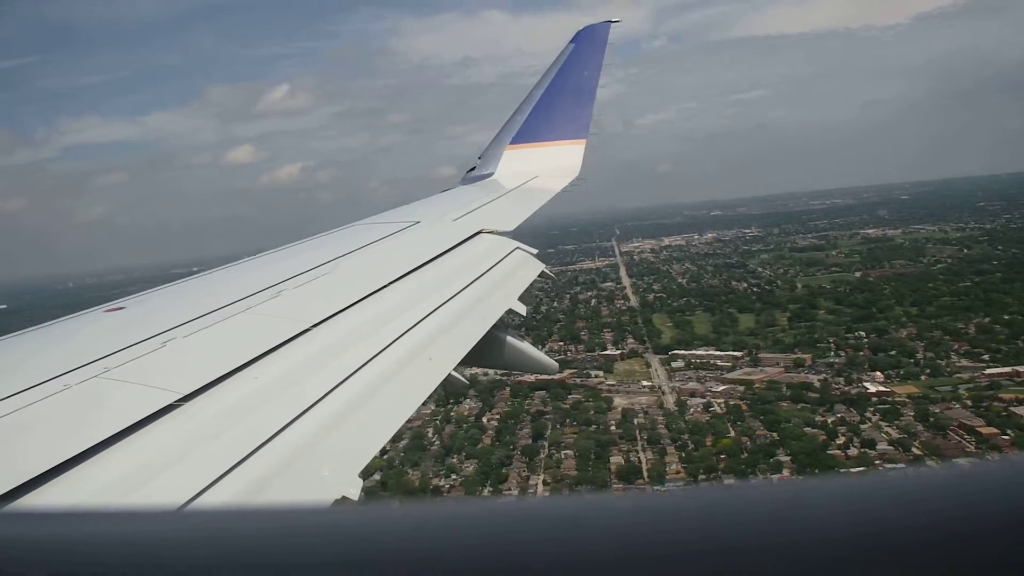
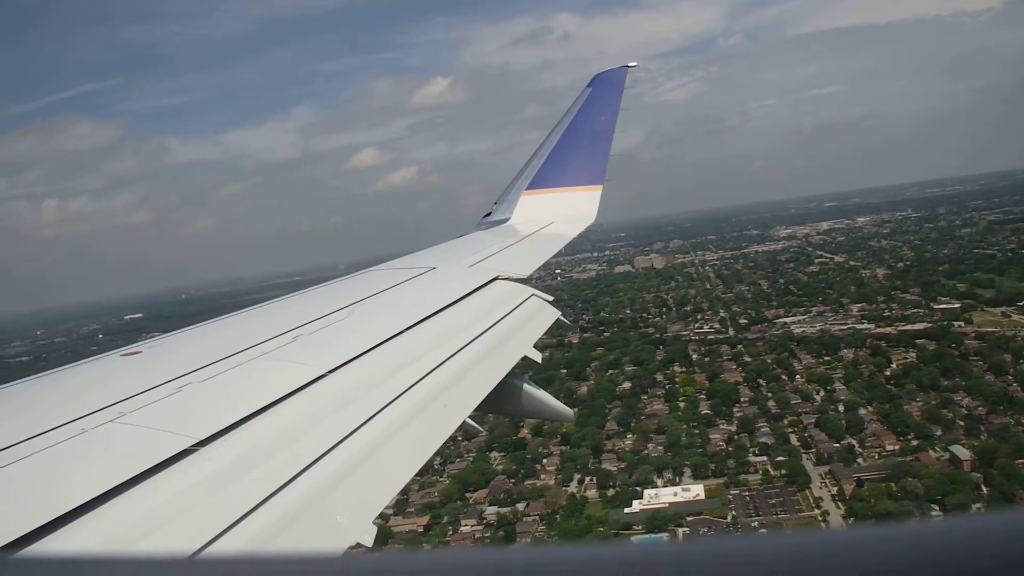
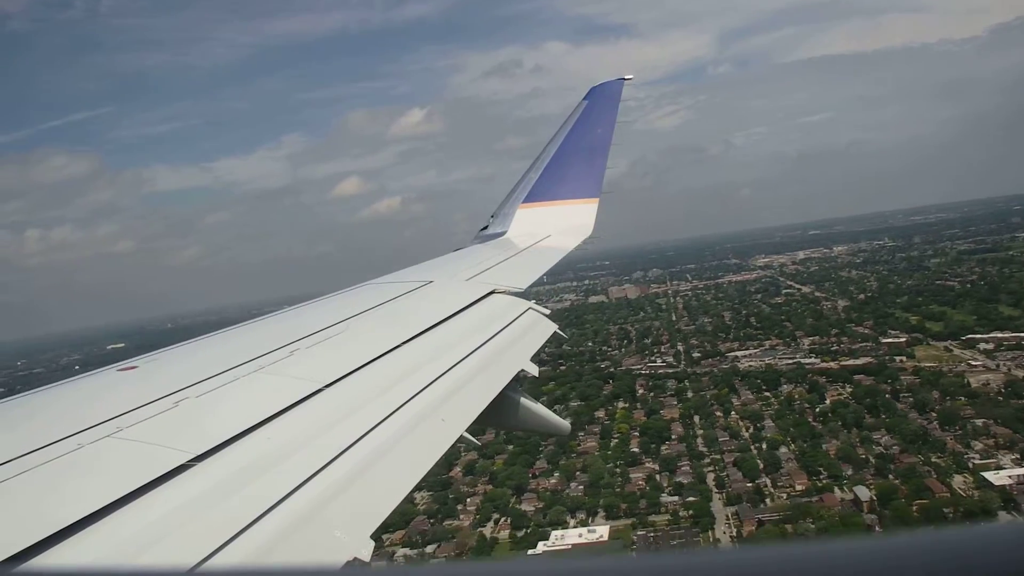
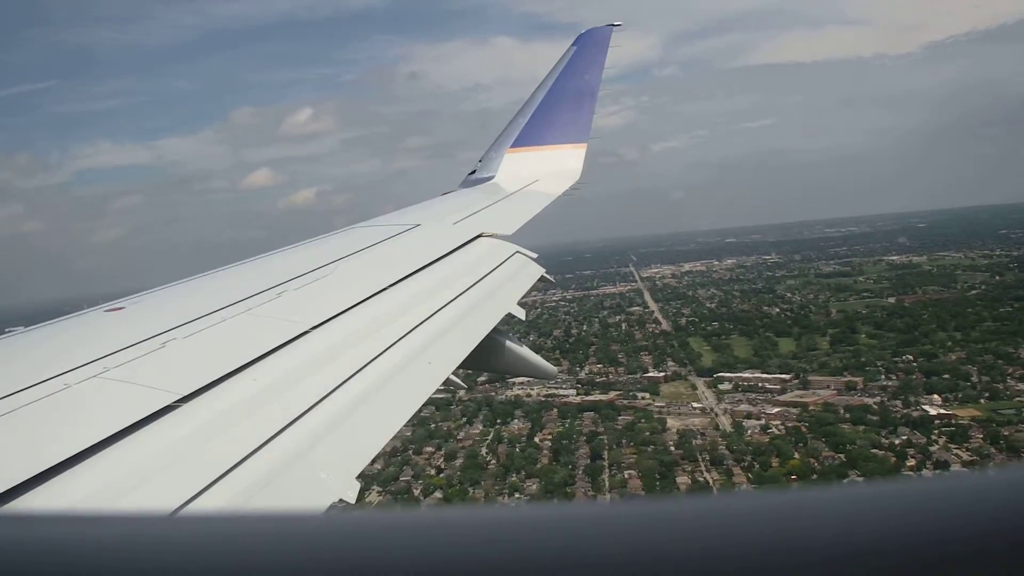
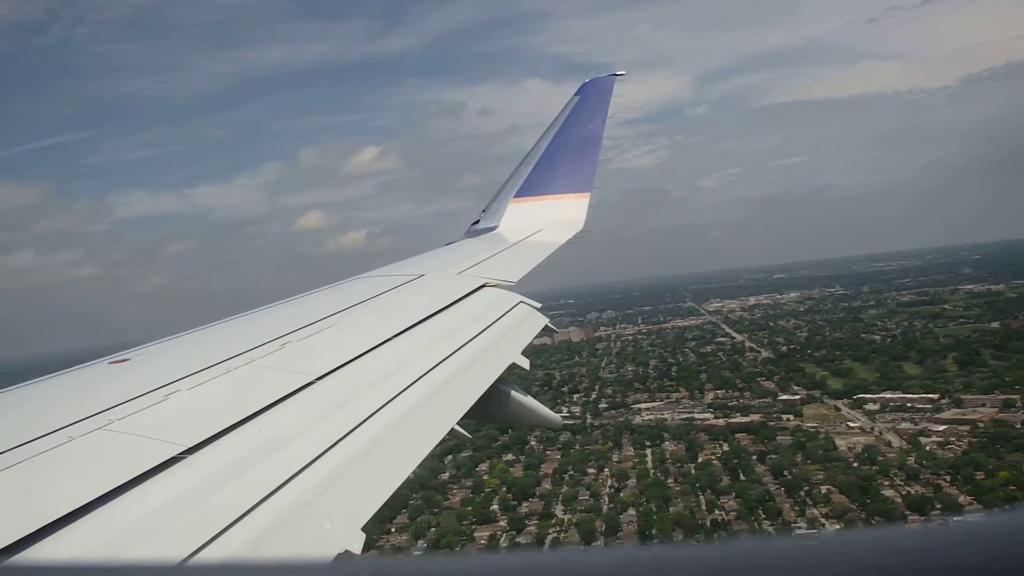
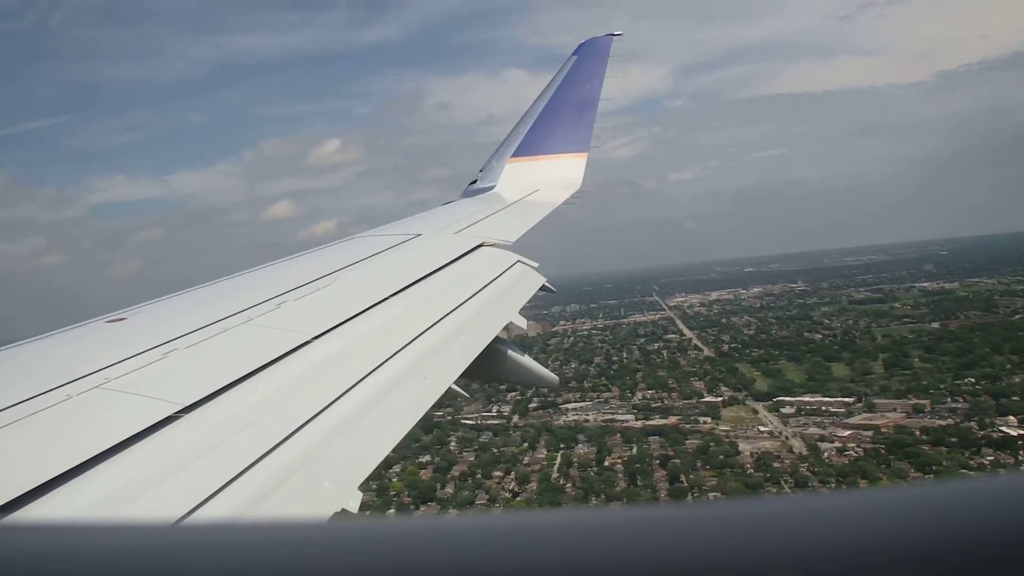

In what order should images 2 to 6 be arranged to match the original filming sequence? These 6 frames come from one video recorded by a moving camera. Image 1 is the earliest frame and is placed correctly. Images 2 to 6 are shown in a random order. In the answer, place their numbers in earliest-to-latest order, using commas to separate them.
4, 6, 5, 3, 2
